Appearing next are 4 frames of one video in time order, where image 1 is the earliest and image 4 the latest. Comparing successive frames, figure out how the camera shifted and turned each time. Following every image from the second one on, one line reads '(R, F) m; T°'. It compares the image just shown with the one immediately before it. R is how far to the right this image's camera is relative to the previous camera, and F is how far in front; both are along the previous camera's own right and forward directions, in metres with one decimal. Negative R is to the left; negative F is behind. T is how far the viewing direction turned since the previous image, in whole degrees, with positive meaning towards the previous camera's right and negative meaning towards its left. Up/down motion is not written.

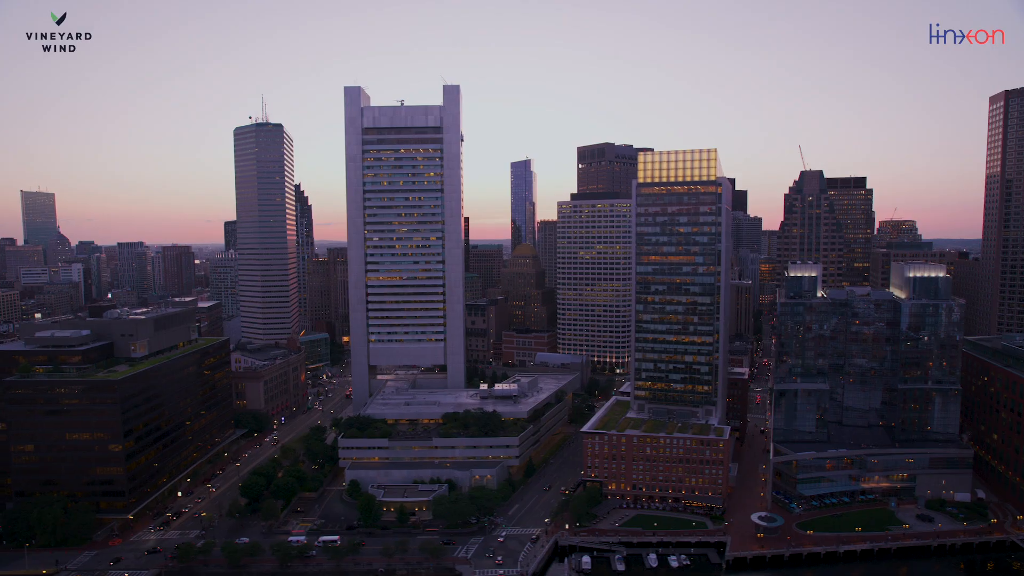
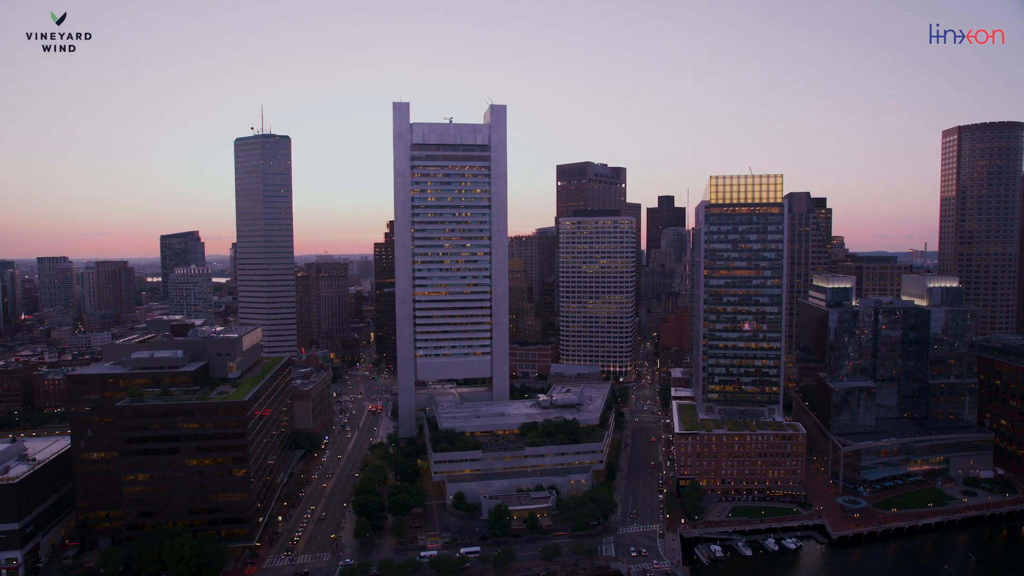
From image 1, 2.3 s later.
(-34.8, -2.3) m; +10°
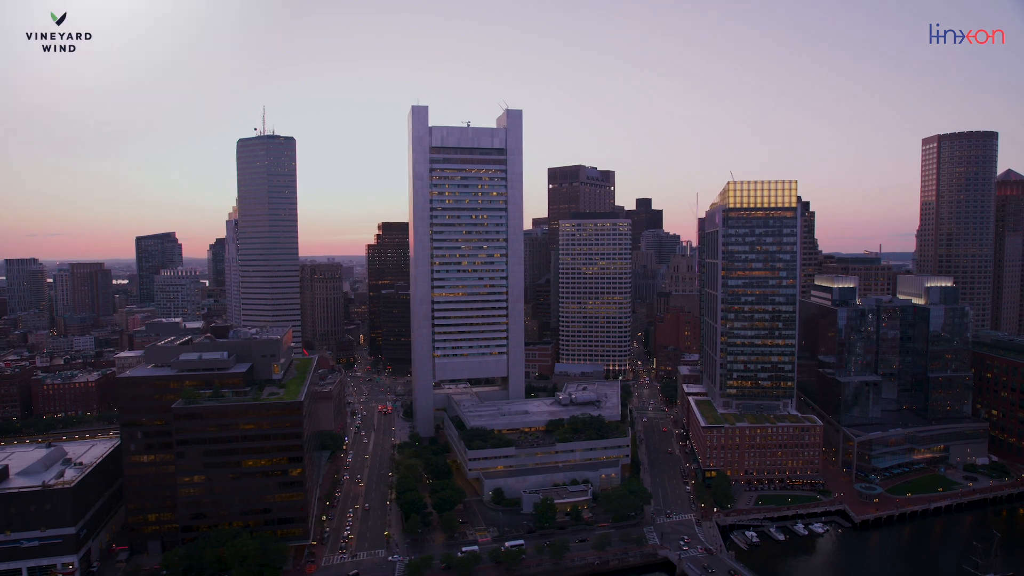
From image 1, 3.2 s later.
(-13.2, -2.7) m; +4°
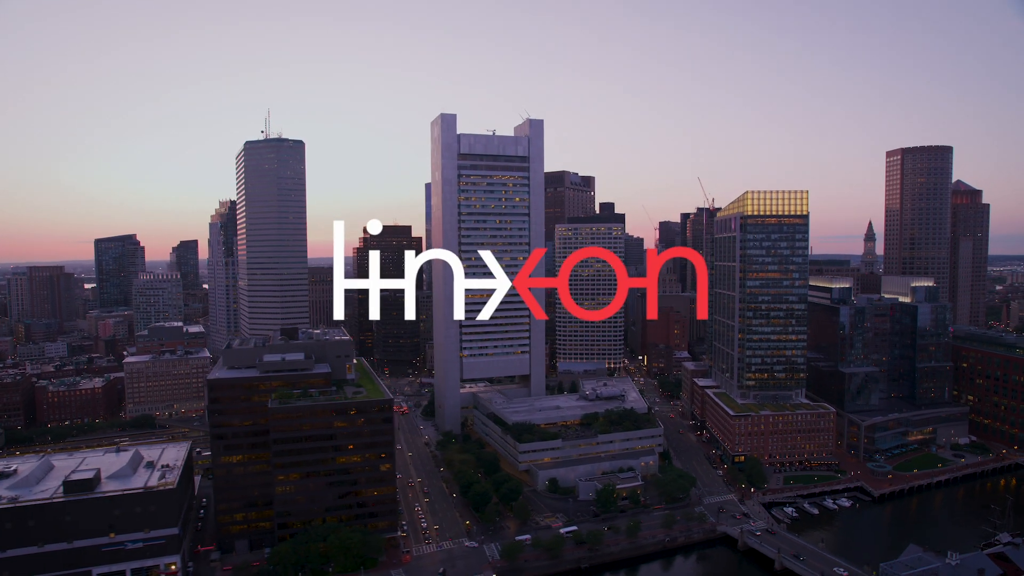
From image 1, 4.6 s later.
(-21.6, -5.3) m; +6°
